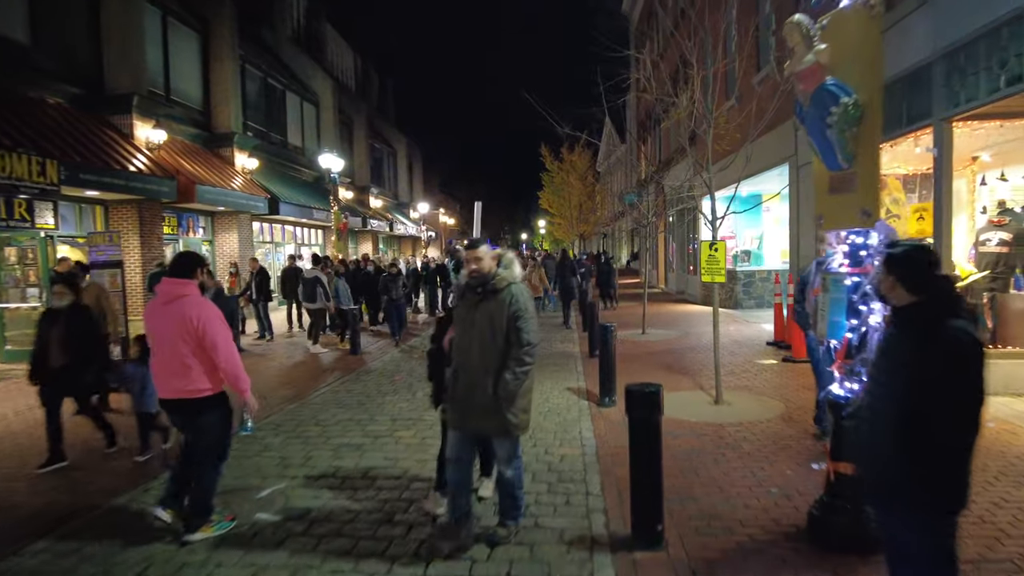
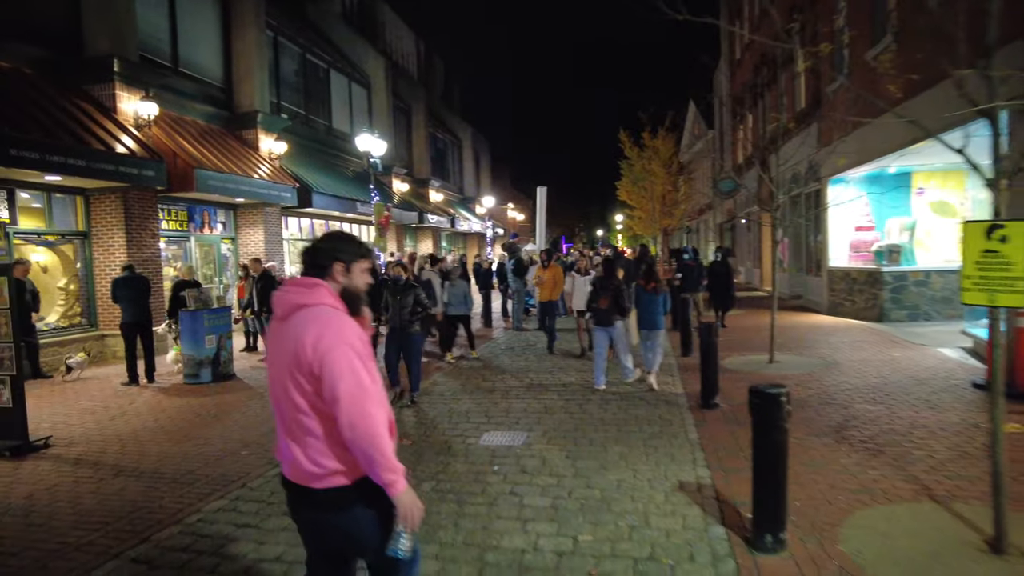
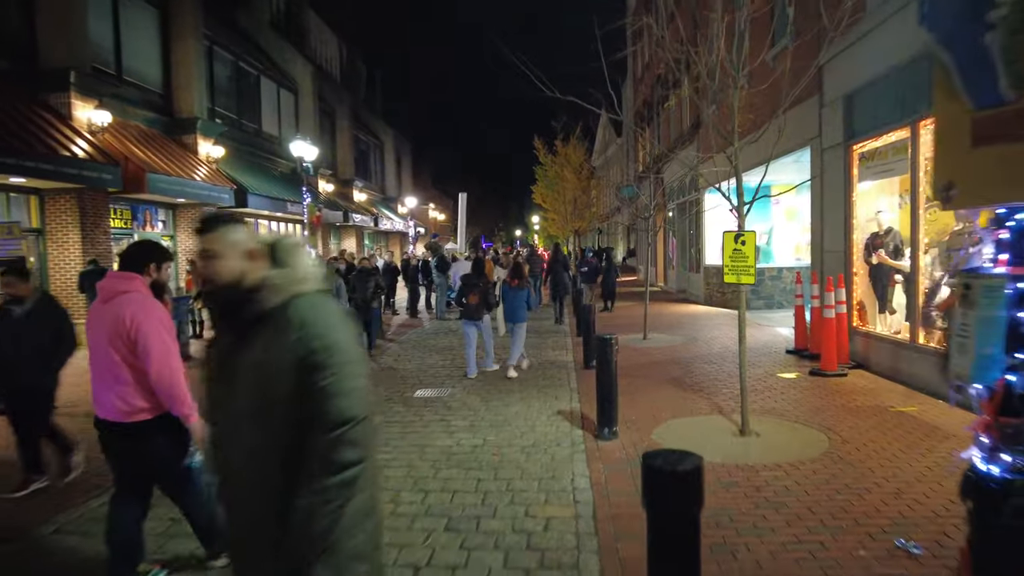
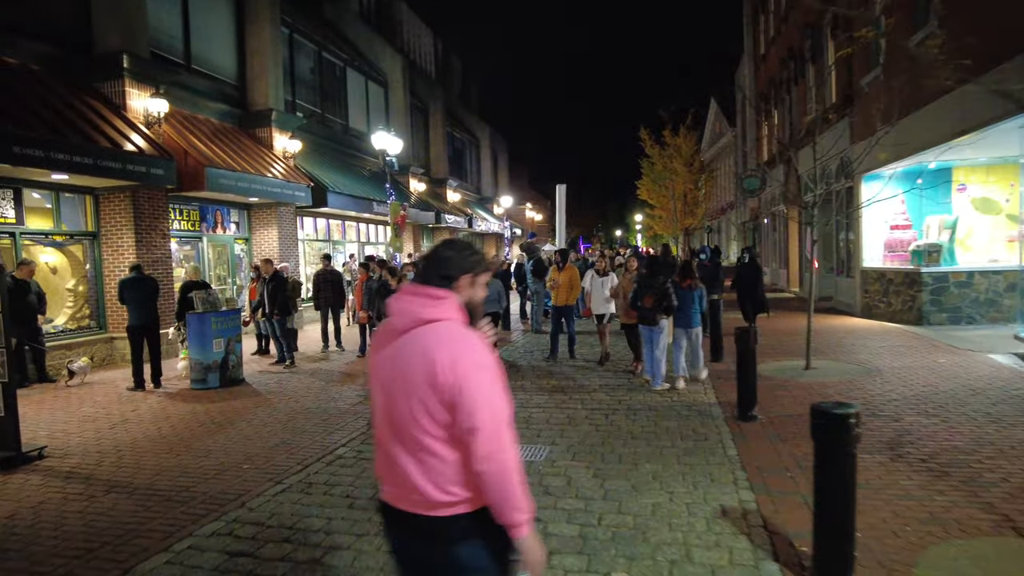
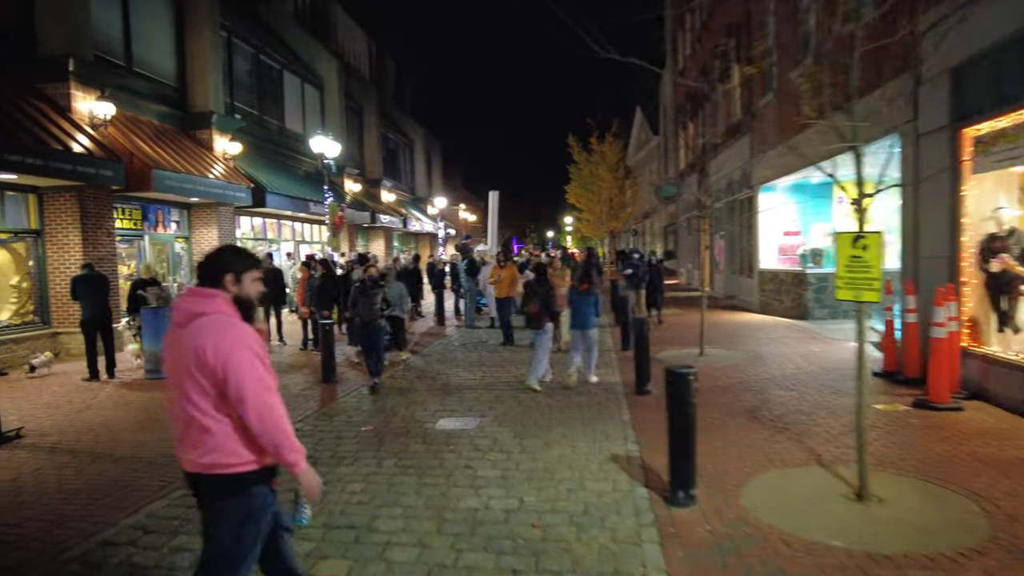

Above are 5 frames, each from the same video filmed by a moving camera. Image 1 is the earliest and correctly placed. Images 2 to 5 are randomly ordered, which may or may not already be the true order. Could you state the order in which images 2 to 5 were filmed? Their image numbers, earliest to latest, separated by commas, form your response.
3, 5, 2, 4
